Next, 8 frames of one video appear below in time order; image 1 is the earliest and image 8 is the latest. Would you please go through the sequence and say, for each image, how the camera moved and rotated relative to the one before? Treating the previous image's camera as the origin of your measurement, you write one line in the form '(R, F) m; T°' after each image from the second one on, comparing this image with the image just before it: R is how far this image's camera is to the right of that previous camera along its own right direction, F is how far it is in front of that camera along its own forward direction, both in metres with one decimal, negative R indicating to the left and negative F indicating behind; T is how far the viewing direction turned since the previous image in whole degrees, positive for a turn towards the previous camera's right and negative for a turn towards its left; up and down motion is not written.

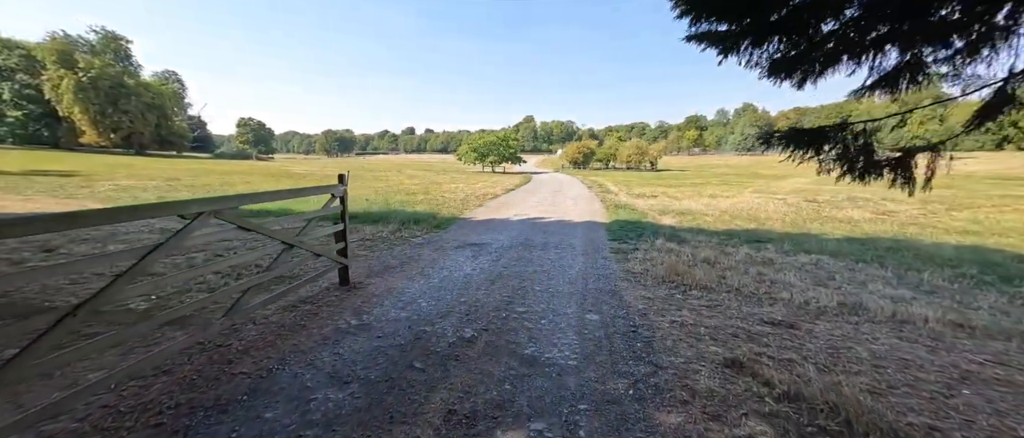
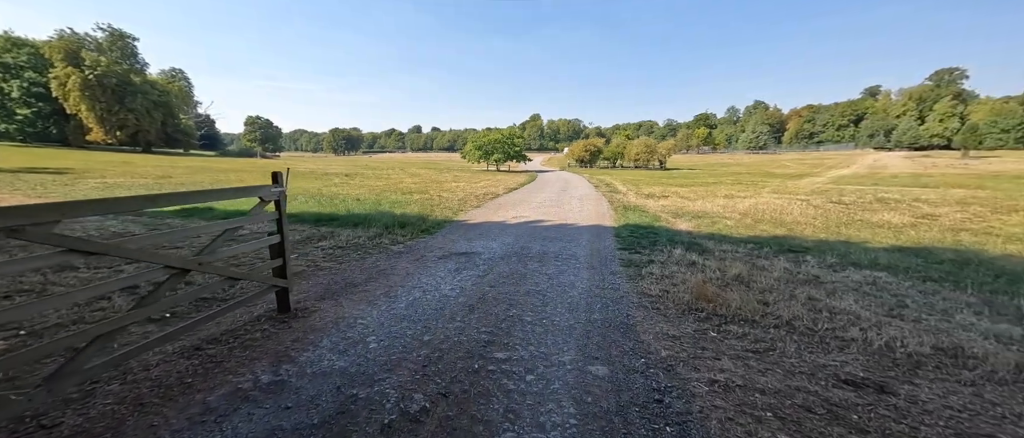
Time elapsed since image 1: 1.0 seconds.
(+0.3, +1.4) m; -1°
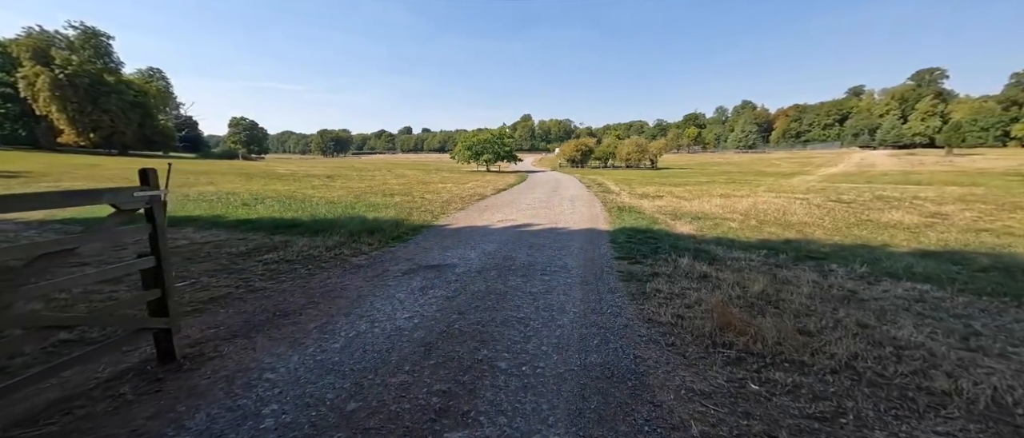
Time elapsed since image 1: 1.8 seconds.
(+0.2, +1.3) m; +1°
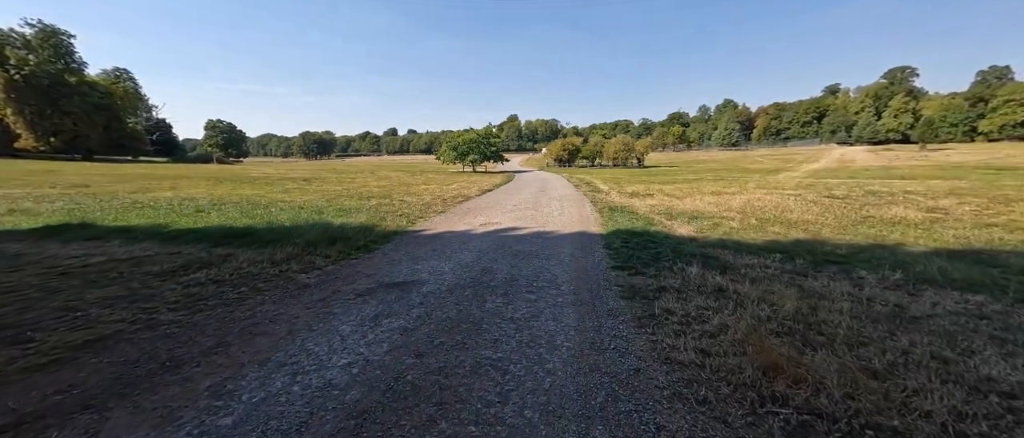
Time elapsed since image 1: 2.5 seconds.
(+0.1, +1.2) m; +2°
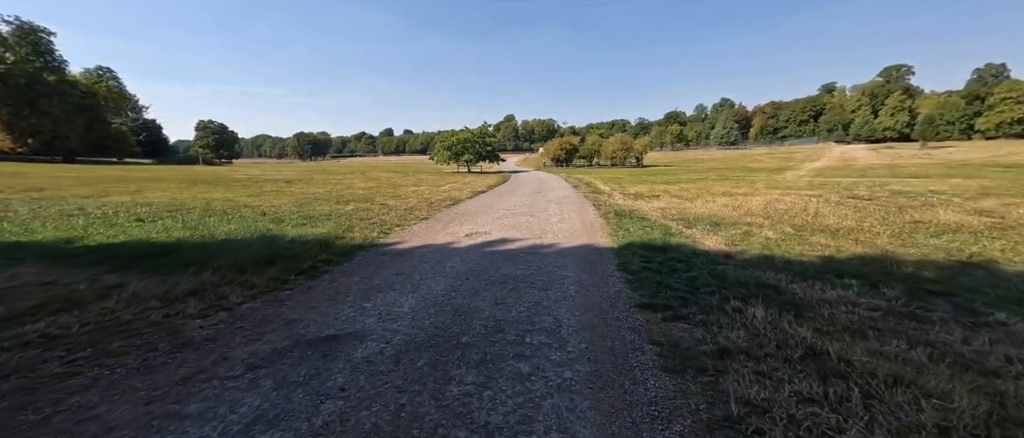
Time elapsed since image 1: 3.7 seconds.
(+0.2, +2.0) m; 0°
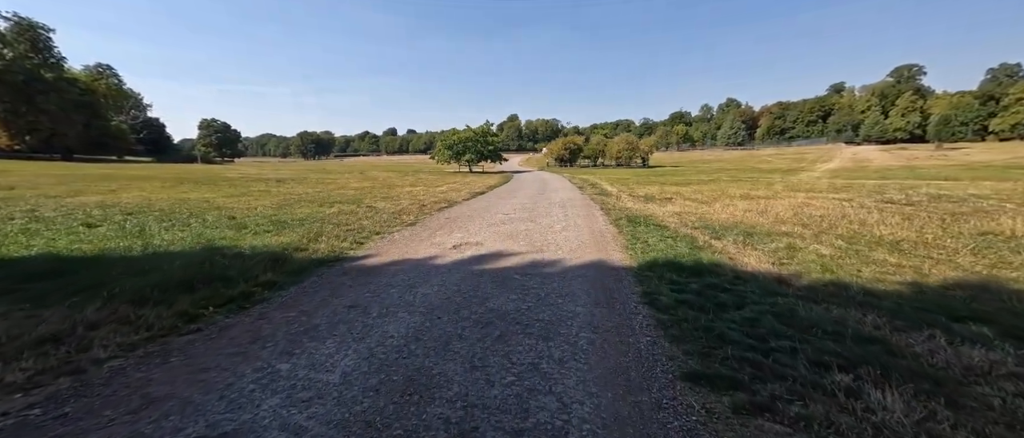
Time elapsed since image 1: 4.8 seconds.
(+0.2, +1.7) m; -1°
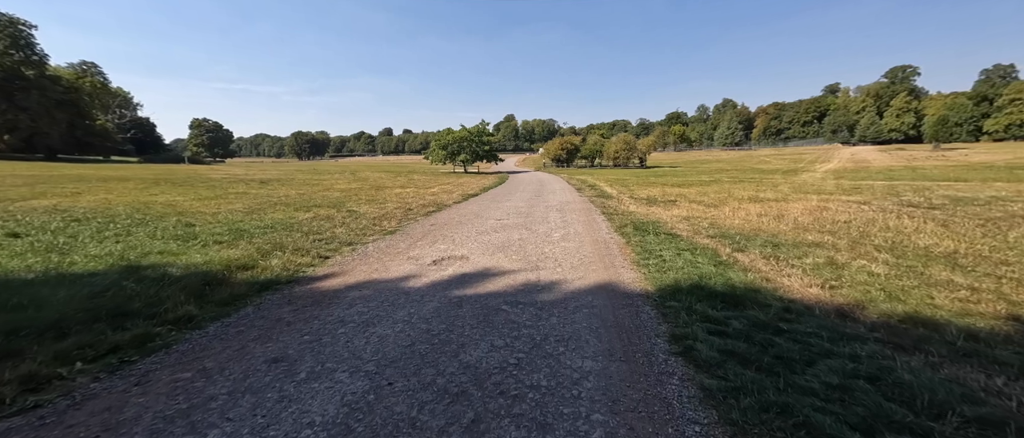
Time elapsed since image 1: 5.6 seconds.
(+0.1, +1.3) m; 0°
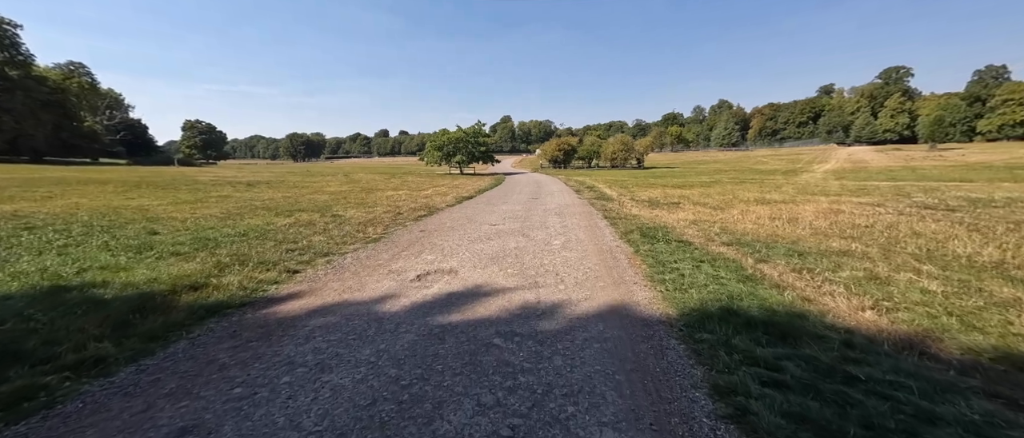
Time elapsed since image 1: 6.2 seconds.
(0.0, +0.9) m; 0°
